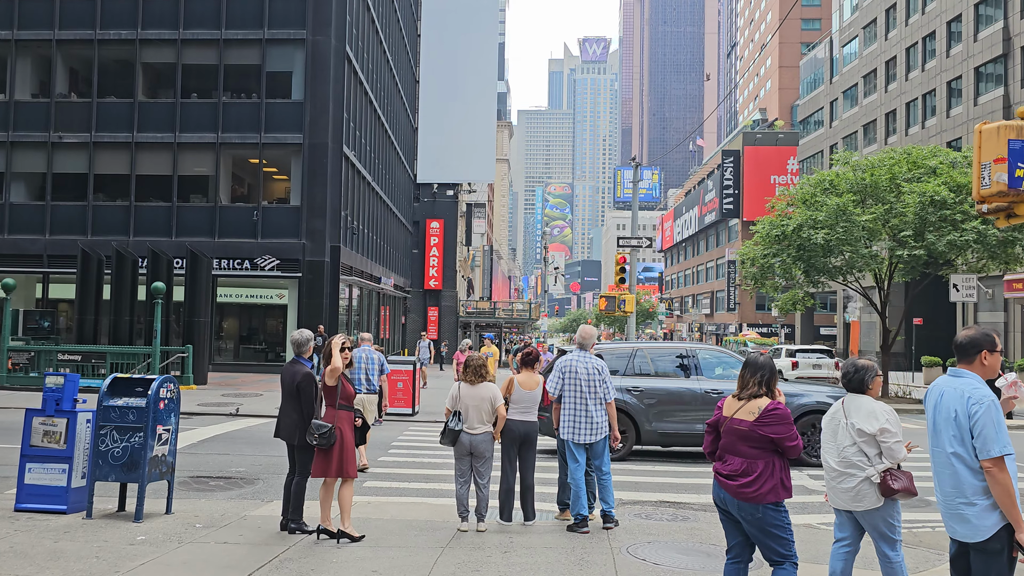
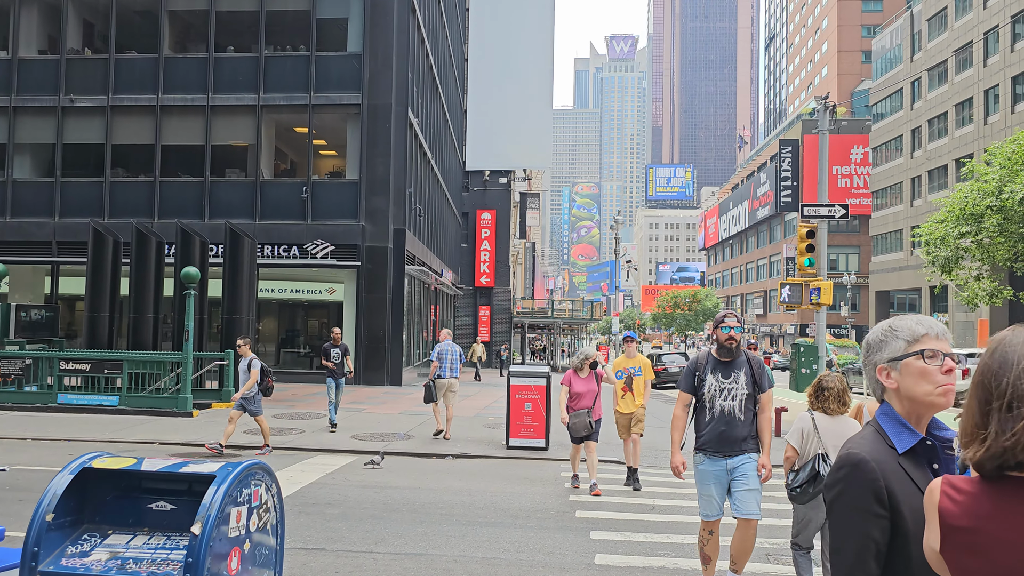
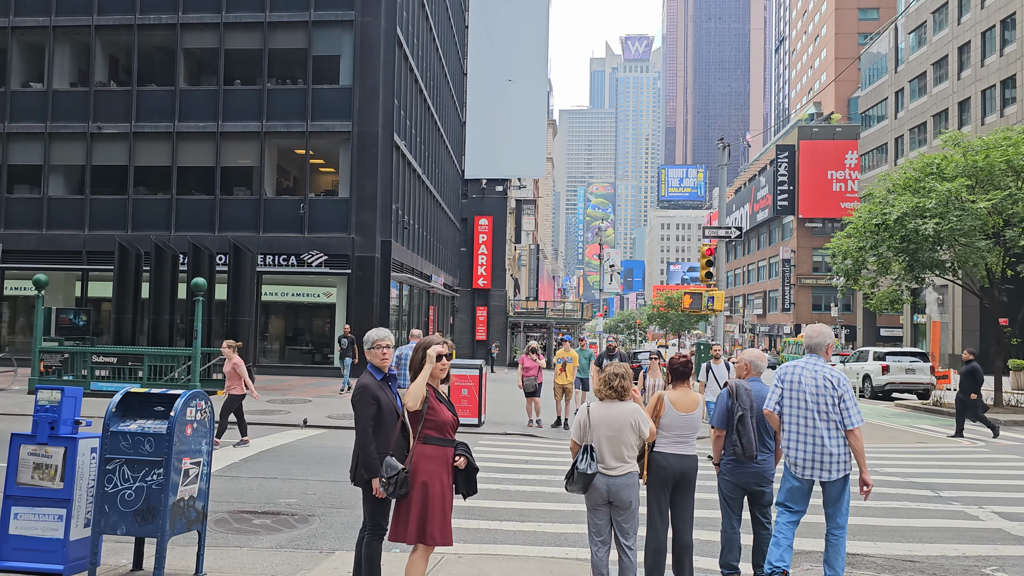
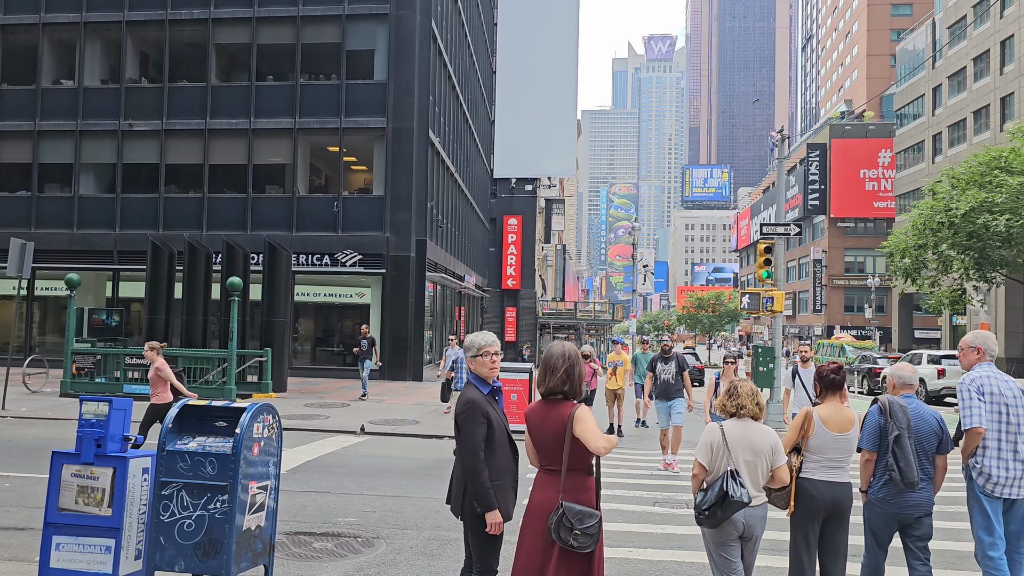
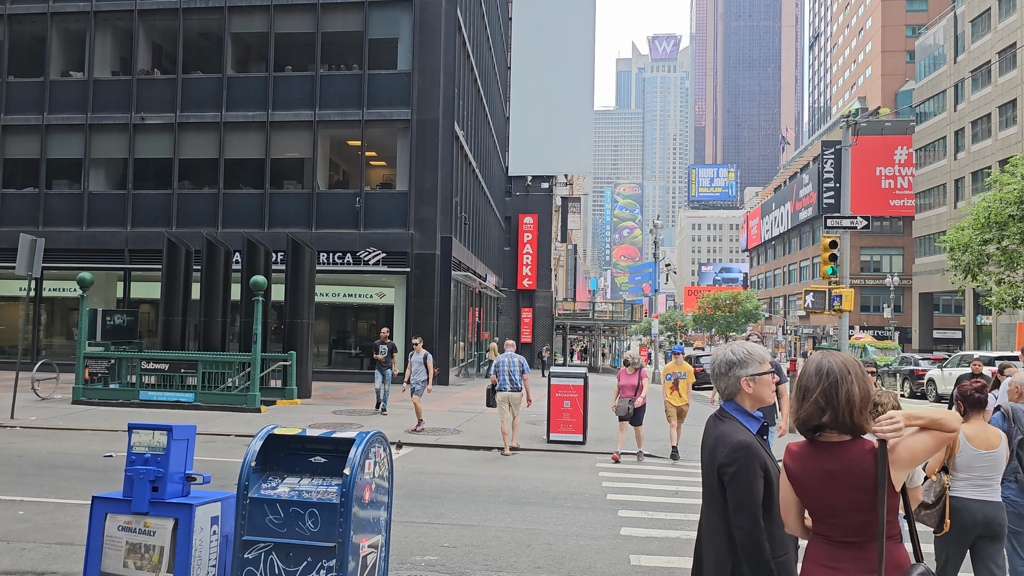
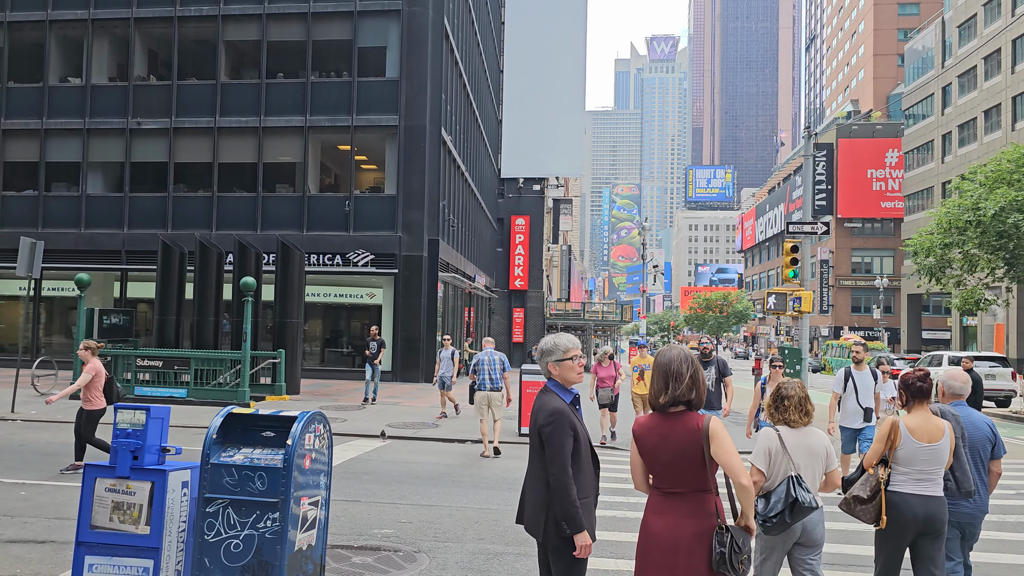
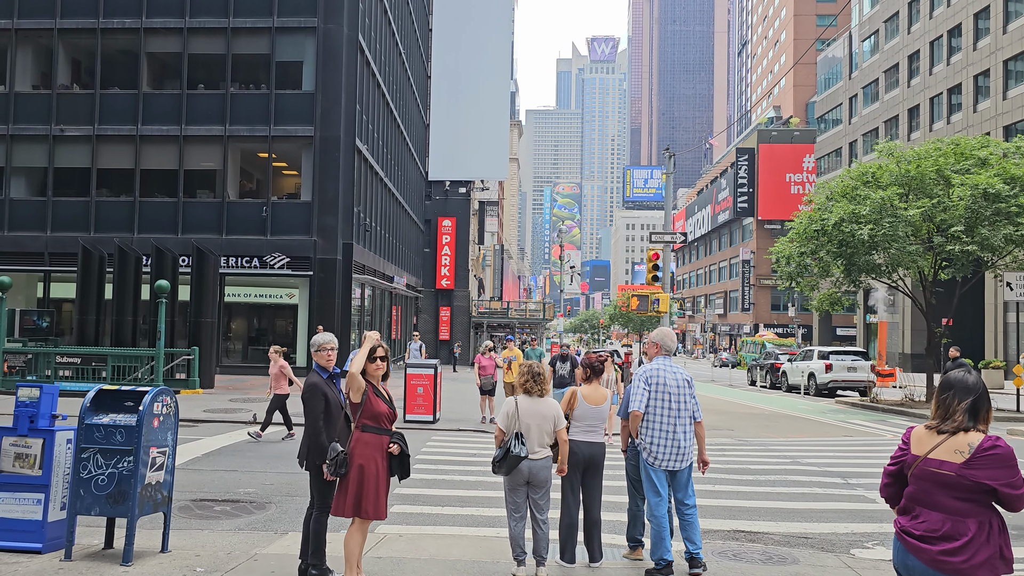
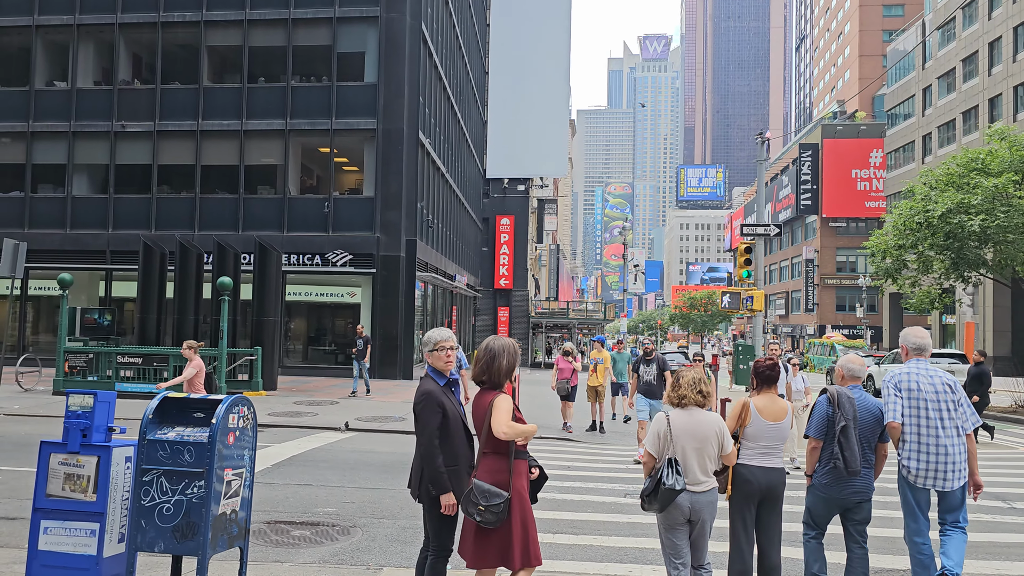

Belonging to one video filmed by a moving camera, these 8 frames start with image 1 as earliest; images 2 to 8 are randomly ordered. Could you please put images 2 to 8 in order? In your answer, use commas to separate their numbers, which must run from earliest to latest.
7, 3, 8, 4, 6, 5, 2
